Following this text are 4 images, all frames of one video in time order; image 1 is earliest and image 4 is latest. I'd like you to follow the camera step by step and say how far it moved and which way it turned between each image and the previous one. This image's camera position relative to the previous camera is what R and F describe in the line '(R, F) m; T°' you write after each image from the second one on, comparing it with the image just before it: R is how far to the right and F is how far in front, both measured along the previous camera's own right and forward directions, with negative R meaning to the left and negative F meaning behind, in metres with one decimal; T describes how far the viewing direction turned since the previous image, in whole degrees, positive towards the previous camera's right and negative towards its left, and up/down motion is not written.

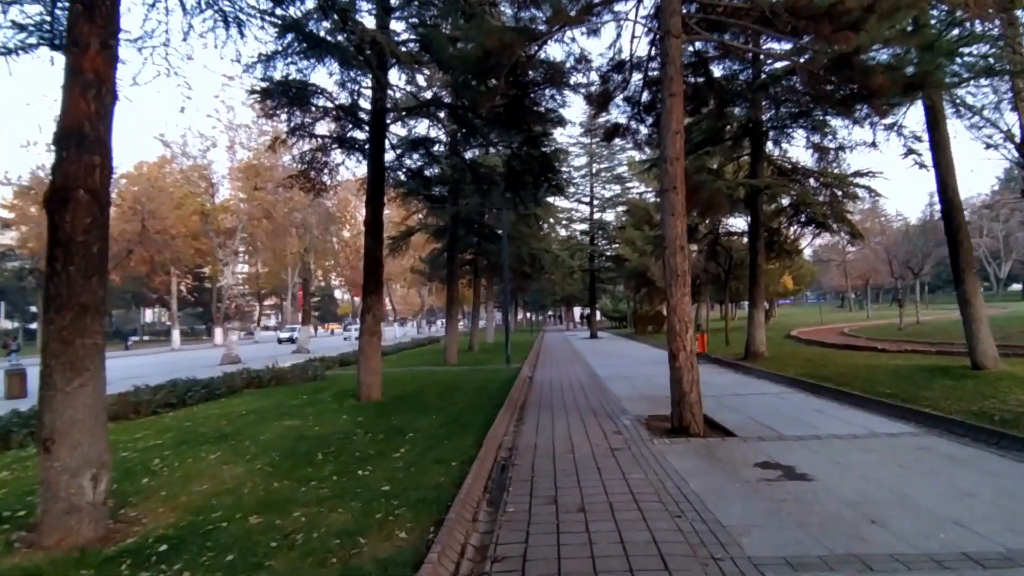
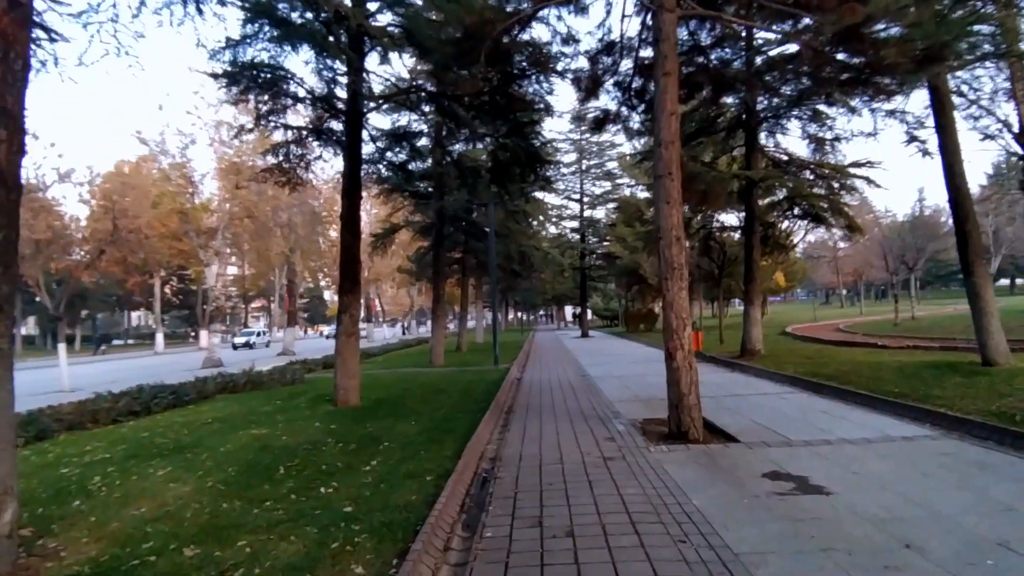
(+0.1, +0.7) m; +1°
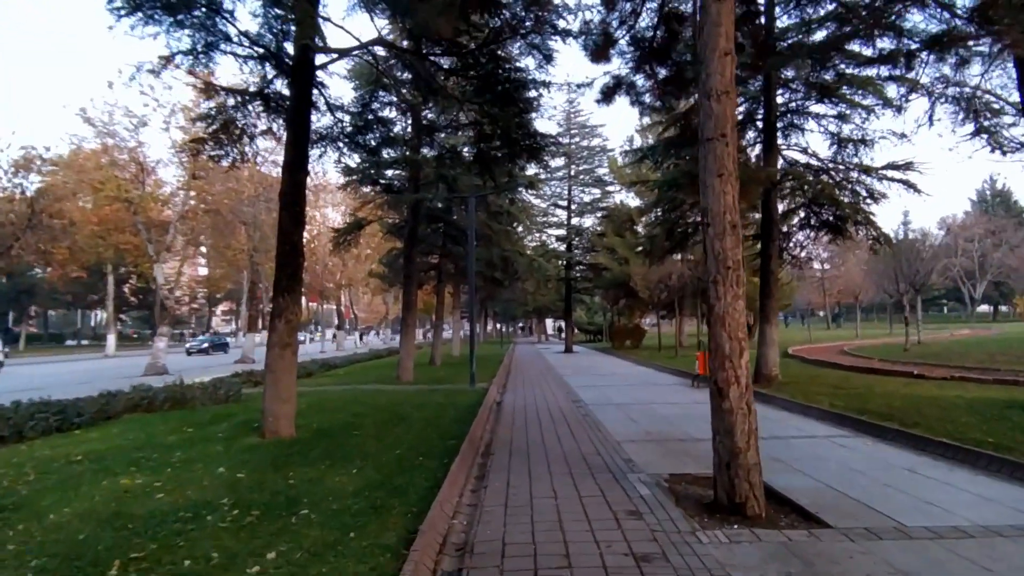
(-0.1, +2.6) m; +2°
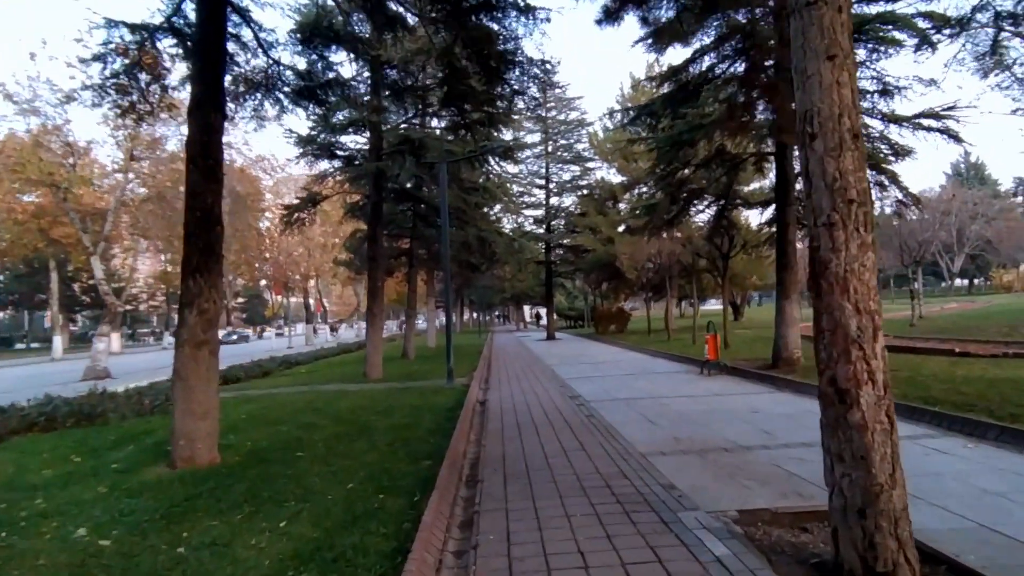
(-0.2, +2.3) m; +2°
